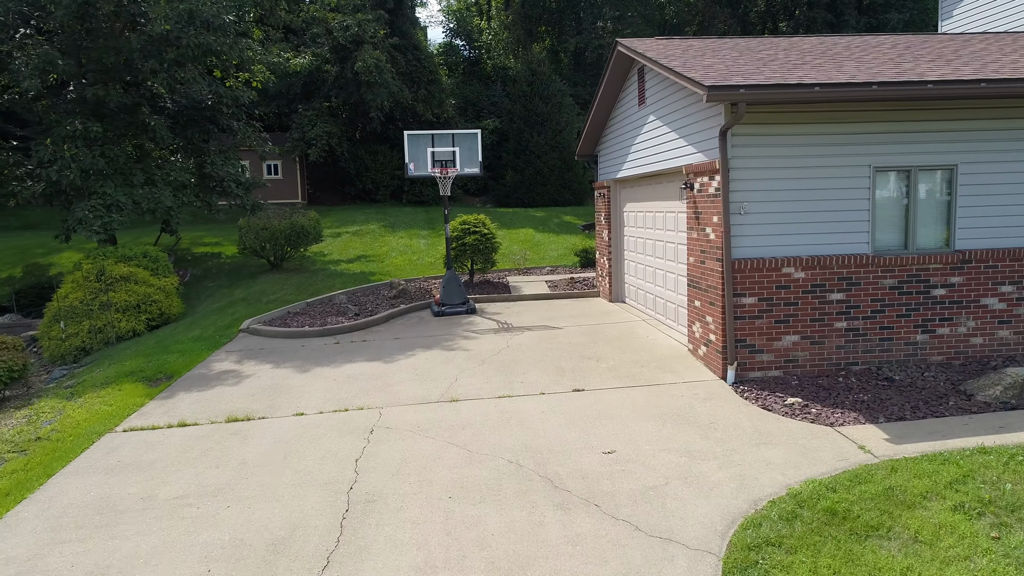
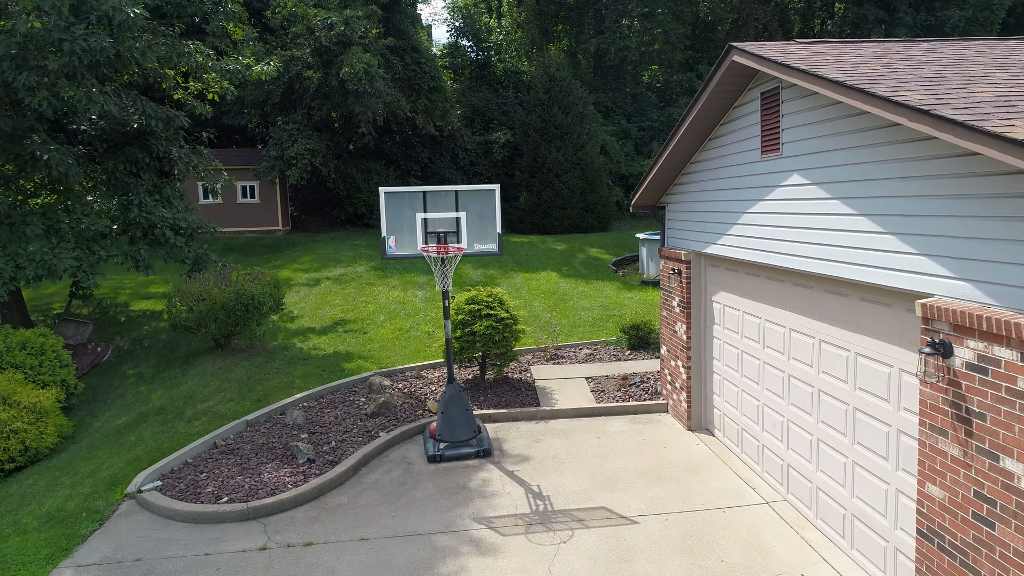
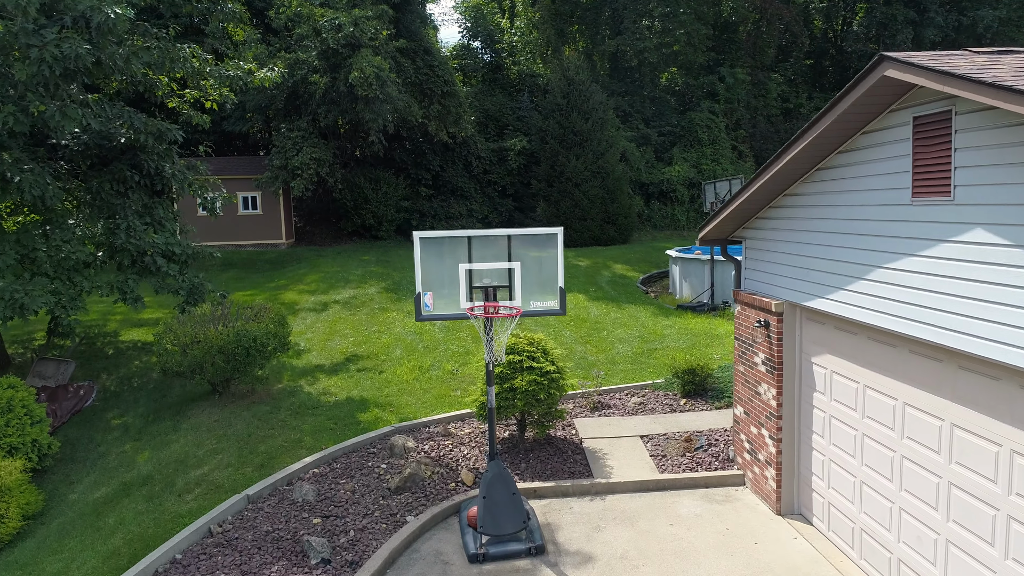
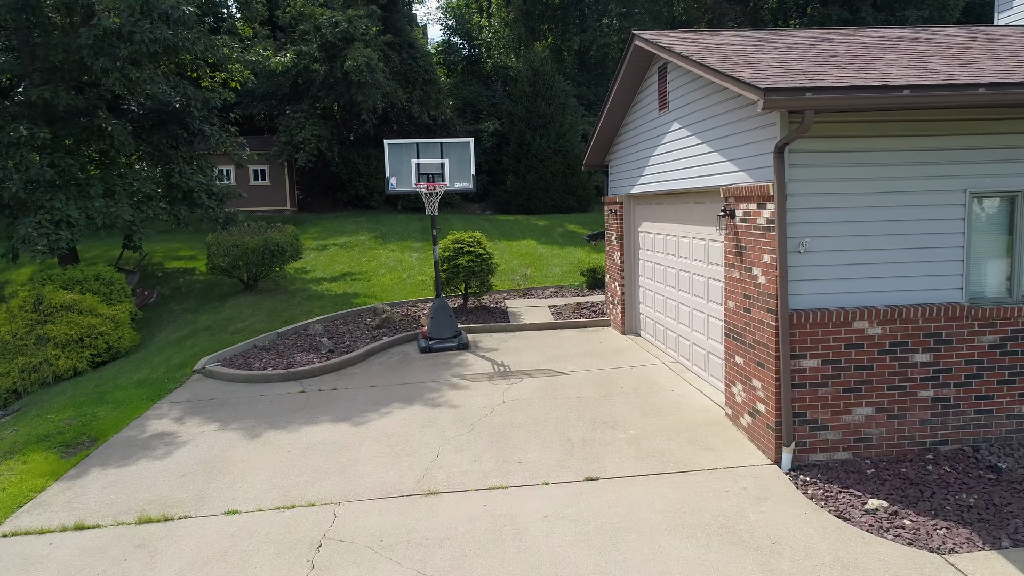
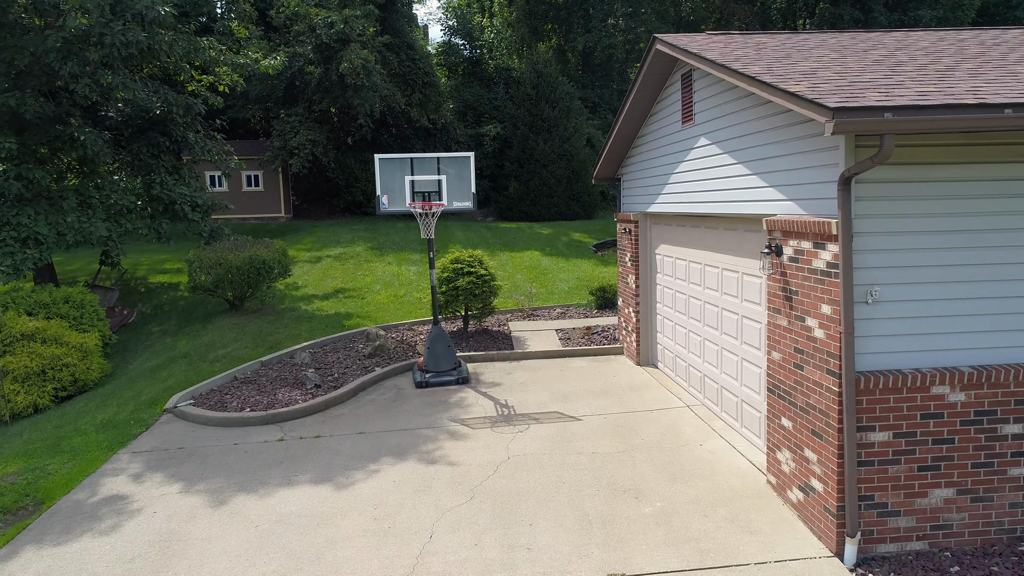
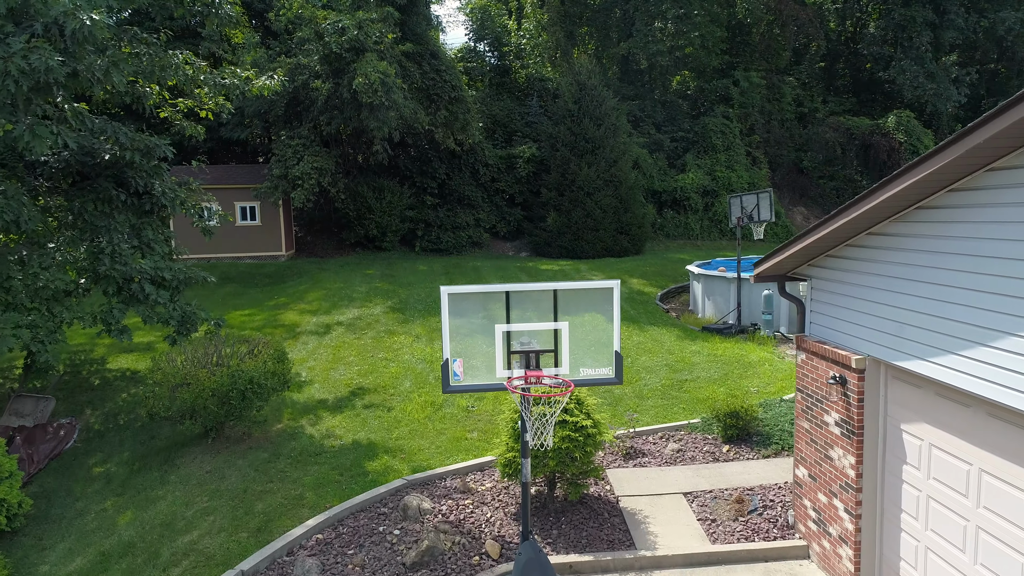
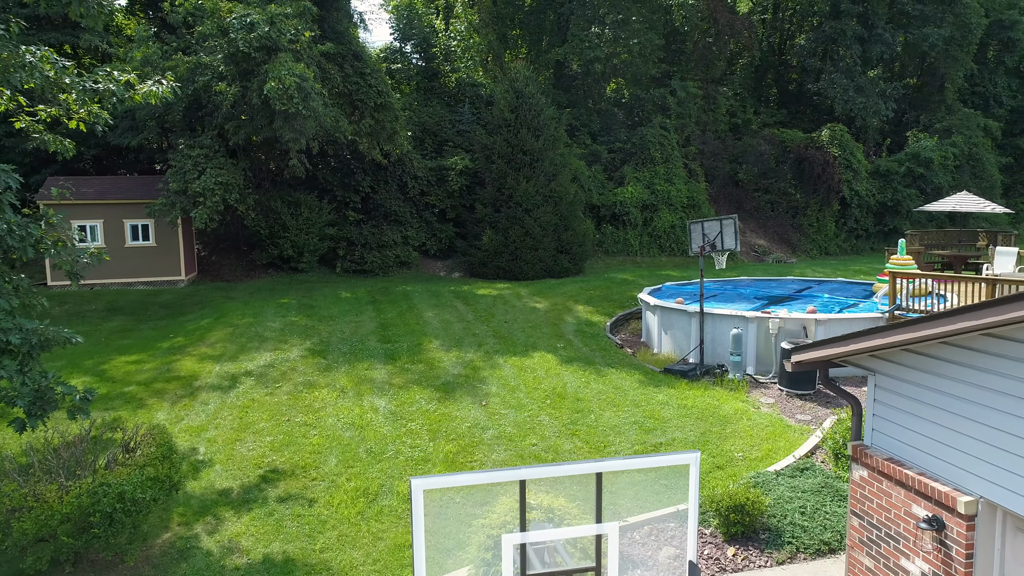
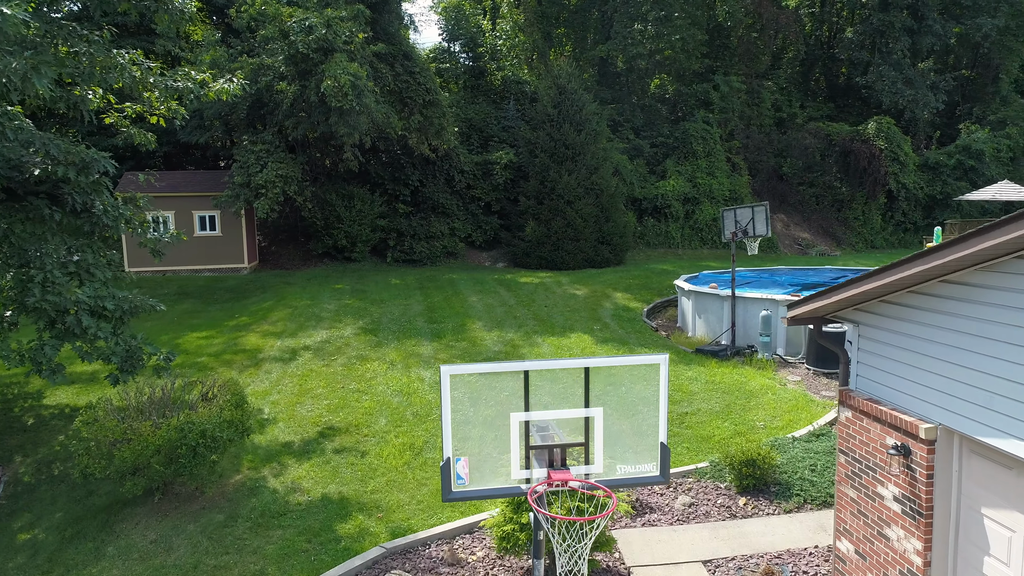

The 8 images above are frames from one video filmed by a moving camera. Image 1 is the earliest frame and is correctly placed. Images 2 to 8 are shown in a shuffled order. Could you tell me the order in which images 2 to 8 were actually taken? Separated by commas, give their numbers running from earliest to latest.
4, 5, 2, 3, 6, 8, 7
